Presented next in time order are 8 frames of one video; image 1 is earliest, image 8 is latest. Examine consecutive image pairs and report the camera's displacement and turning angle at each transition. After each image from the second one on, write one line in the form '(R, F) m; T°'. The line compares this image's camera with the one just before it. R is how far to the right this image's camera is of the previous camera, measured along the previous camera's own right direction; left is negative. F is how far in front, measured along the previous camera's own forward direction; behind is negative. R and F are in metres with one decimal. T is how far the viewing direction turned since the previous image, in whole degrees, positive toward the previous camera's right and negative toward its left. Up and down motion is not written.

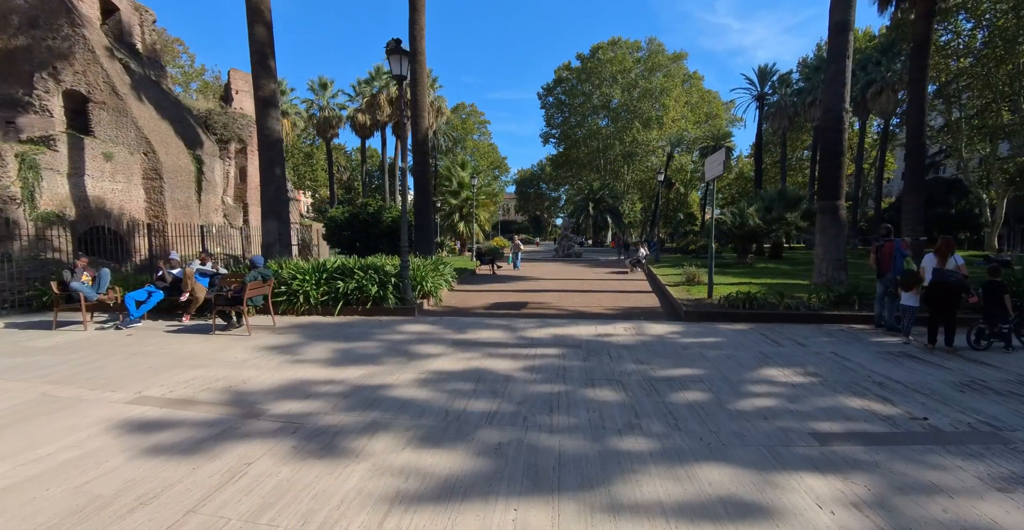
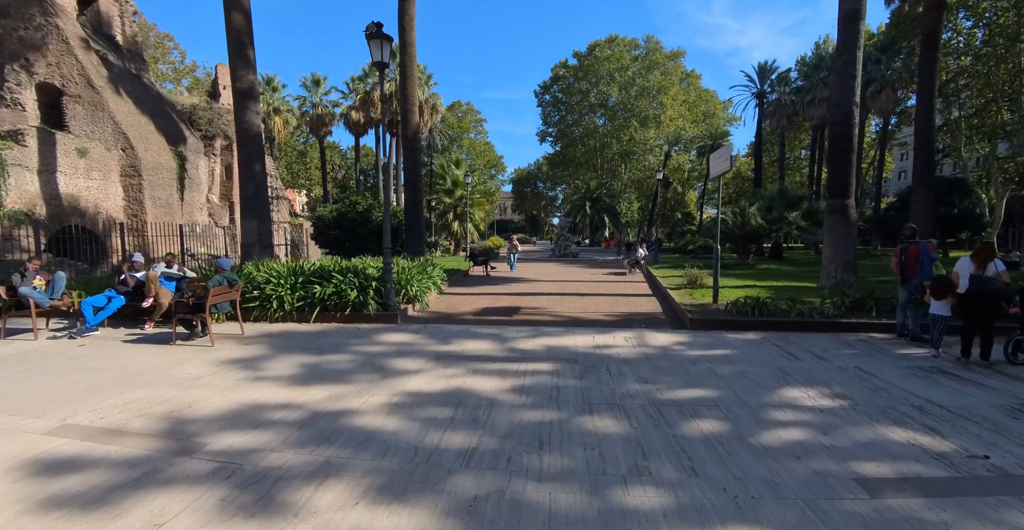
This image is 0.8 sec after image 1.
(+0.1, +0.7) m; 0°
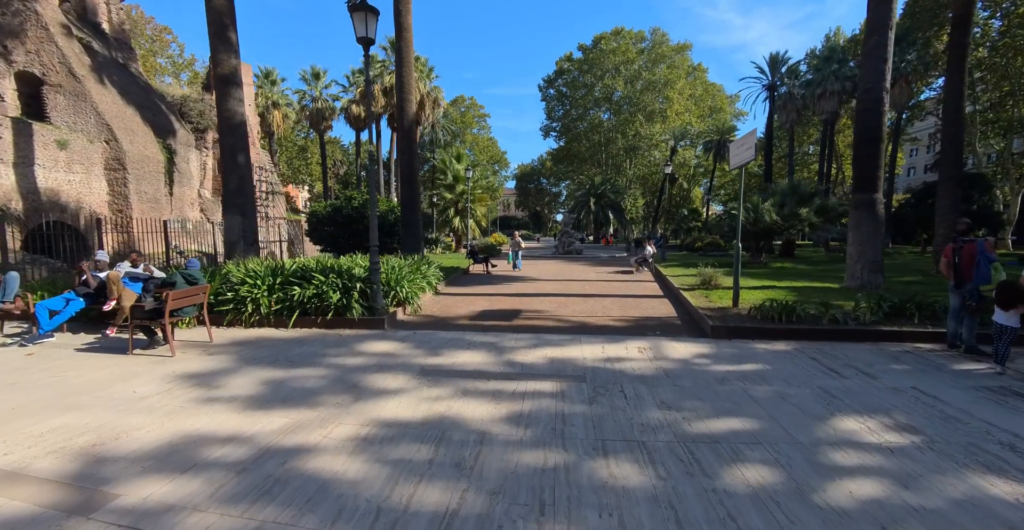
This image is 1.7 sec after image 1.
(+0.1, +0.8) m; 0°
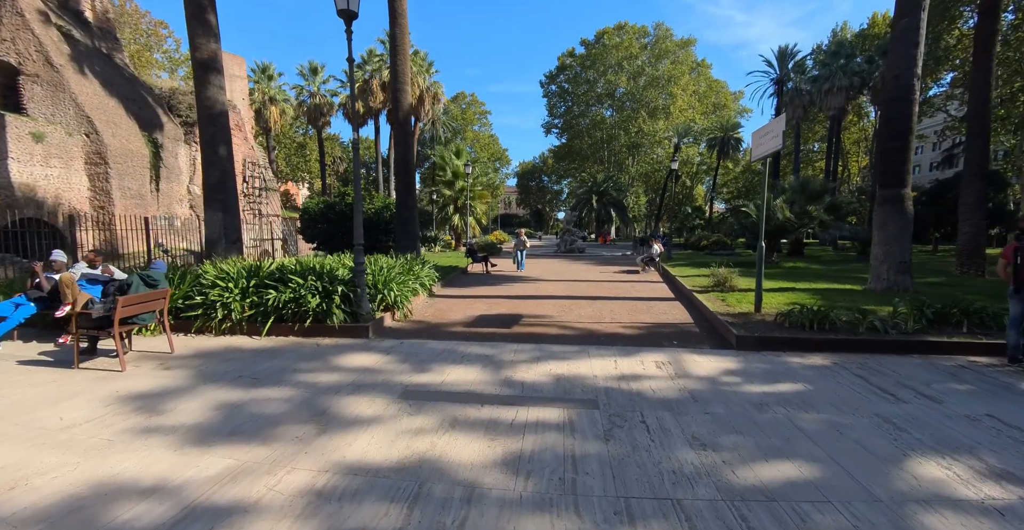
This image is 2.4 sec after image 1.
(0.0, +0.8) m; 0°
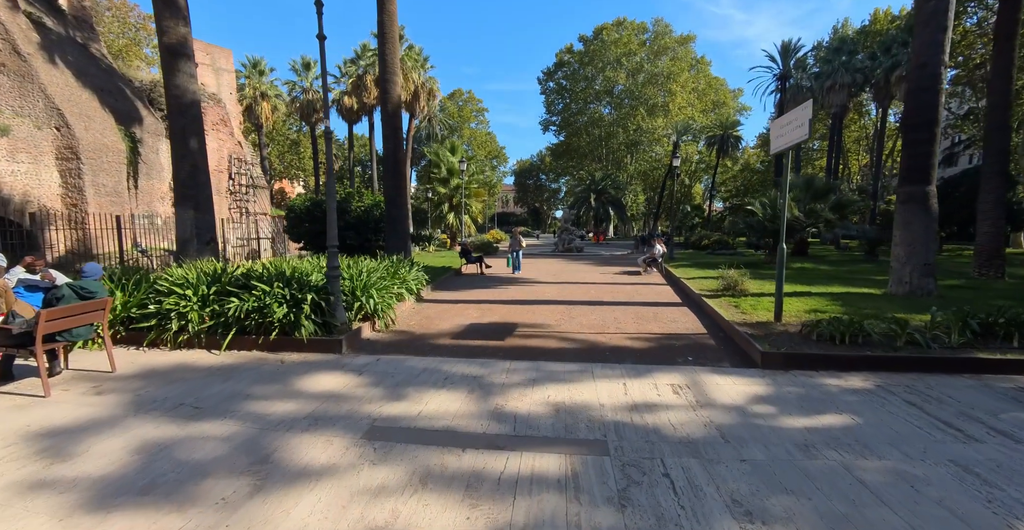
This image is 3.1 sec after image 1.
(+0.1, +0.8) m; 0°
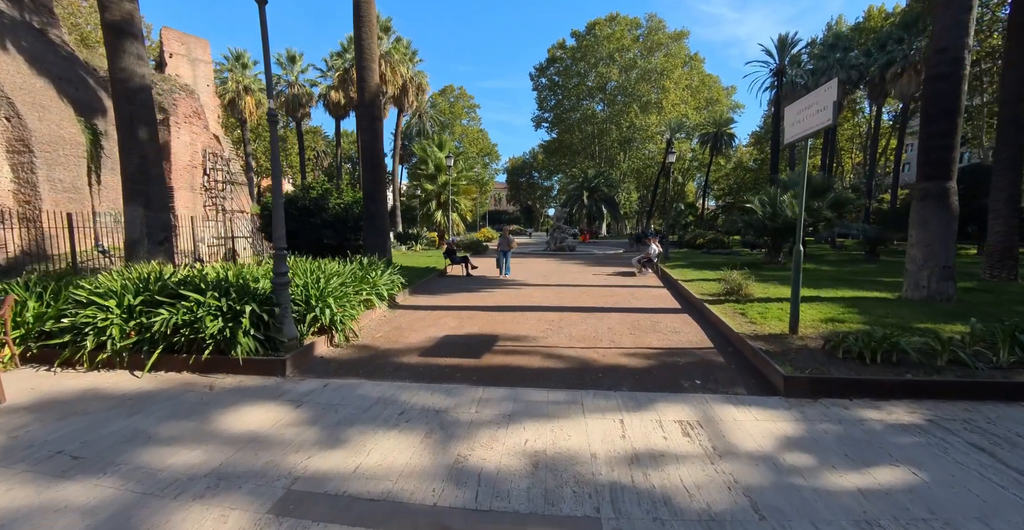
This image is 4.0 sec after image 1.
(+0.2, +0.9) m; +1°
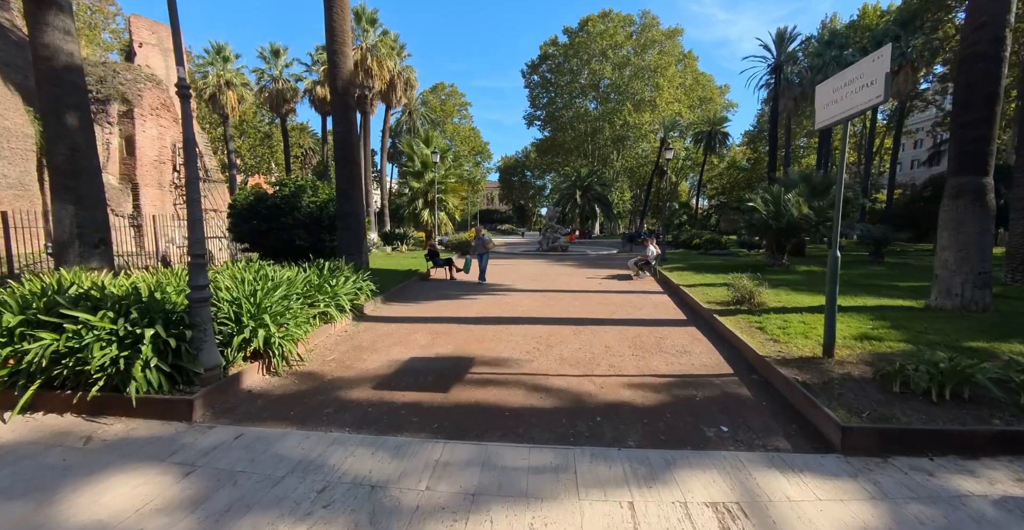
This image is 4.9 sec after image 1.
(+0.2, +1.0) m; +1°
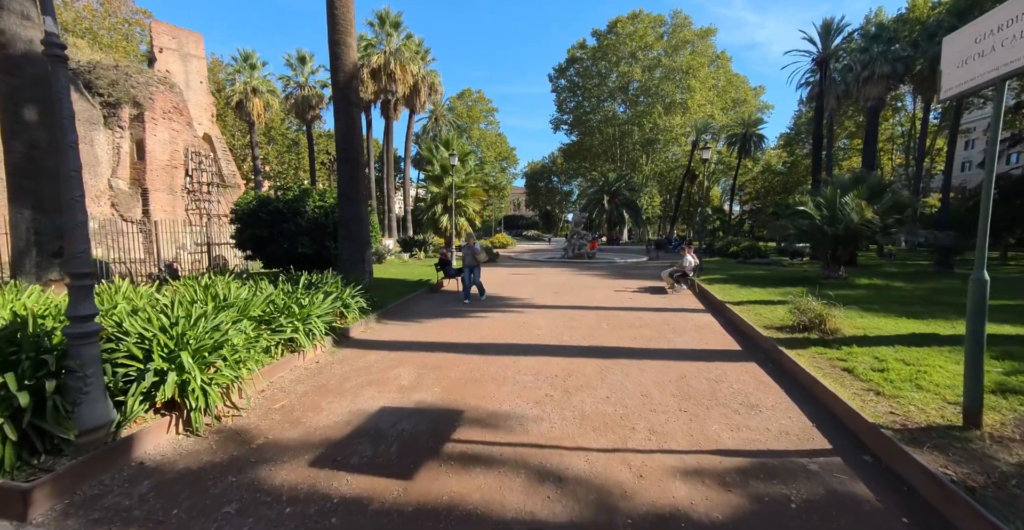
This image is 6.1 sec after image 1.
(+0.2, +1.3) m; -3°
